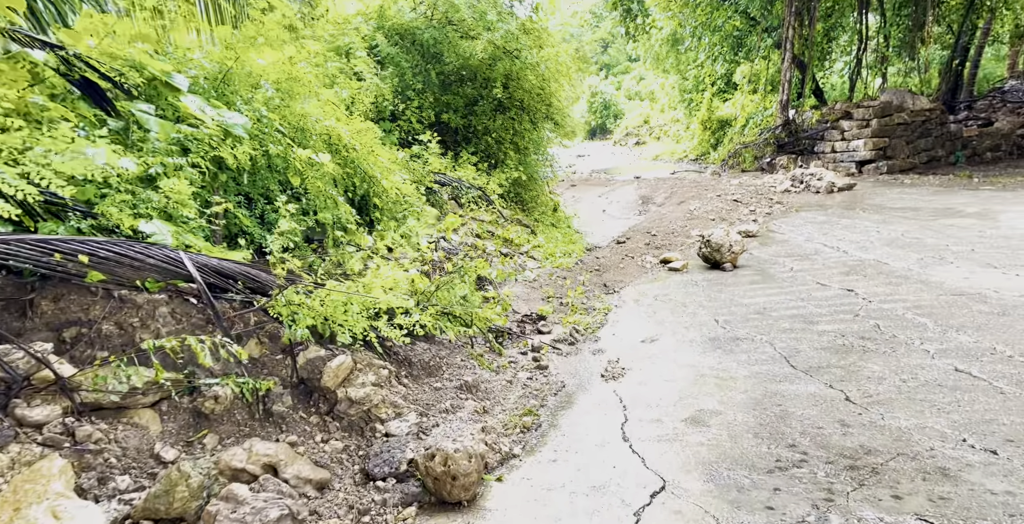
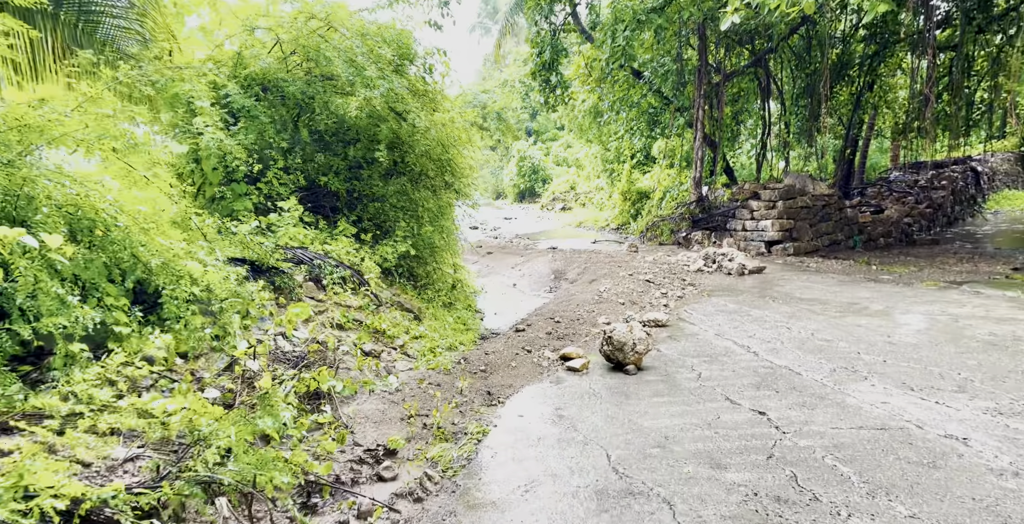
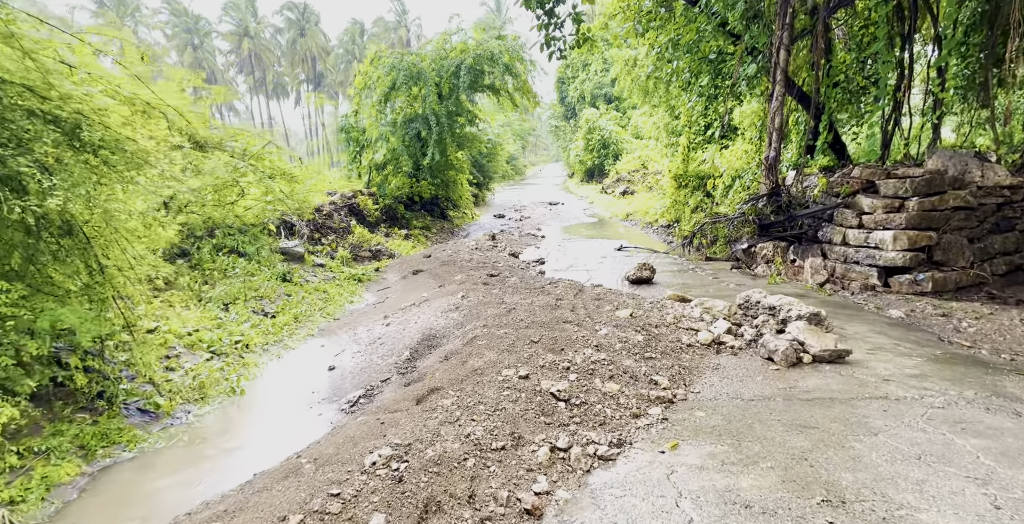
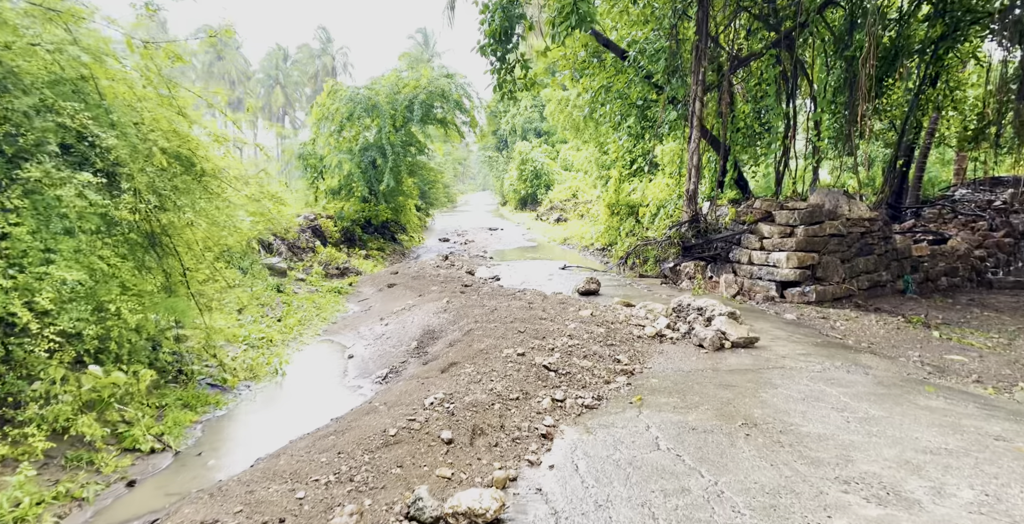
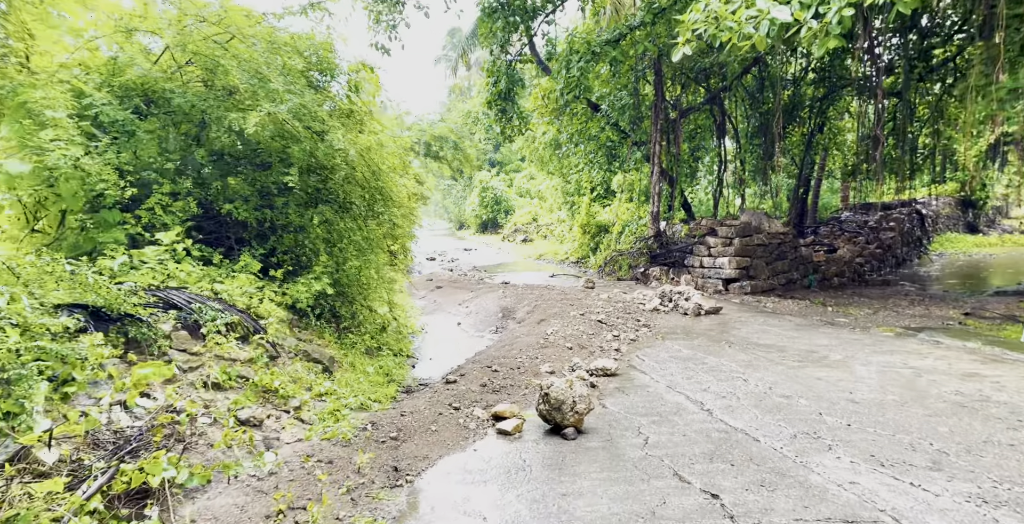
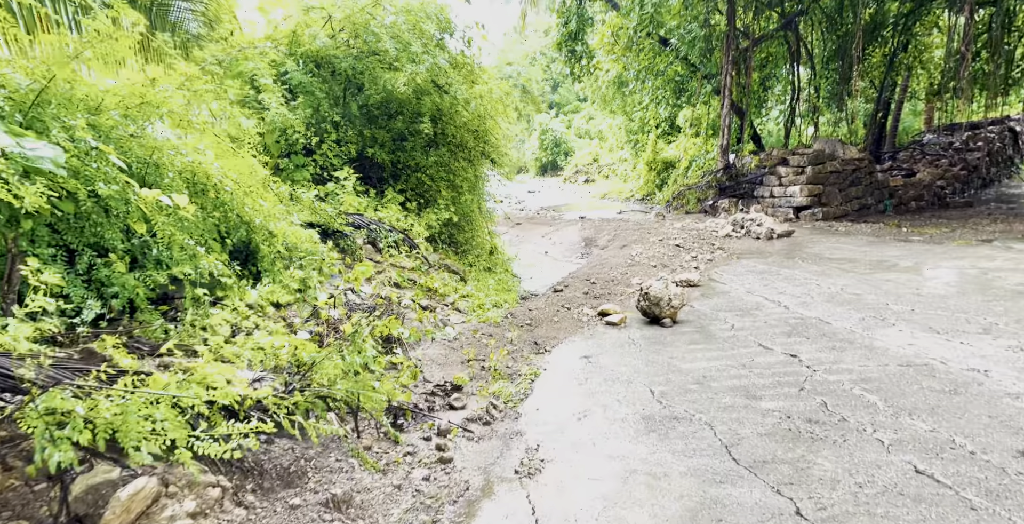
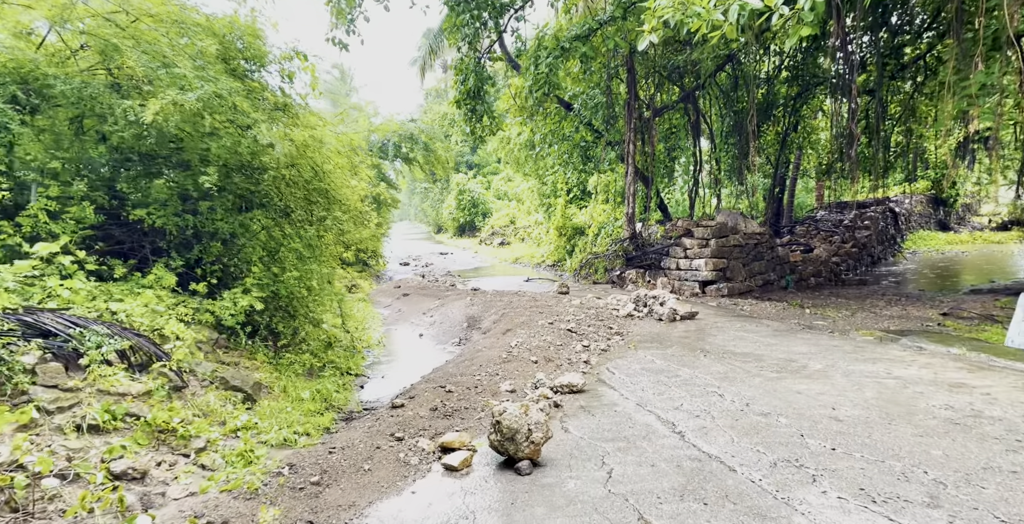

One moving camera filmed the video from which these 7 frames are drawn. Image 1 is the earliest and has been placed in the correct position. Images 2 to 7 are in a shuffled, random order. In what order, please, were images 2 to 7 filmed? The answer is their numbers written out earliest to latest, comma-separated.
6, 2, 5, 7, 4, 3
